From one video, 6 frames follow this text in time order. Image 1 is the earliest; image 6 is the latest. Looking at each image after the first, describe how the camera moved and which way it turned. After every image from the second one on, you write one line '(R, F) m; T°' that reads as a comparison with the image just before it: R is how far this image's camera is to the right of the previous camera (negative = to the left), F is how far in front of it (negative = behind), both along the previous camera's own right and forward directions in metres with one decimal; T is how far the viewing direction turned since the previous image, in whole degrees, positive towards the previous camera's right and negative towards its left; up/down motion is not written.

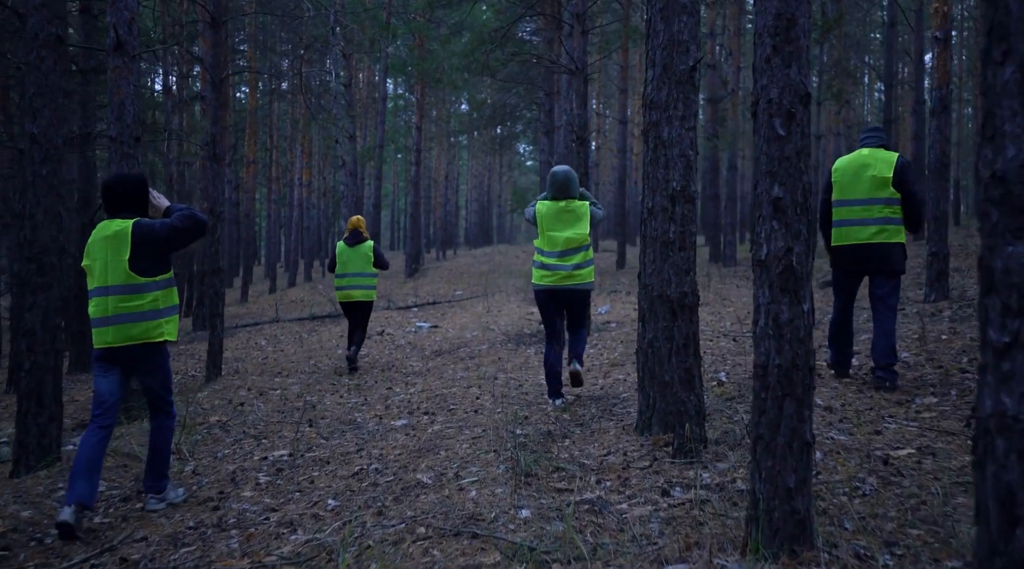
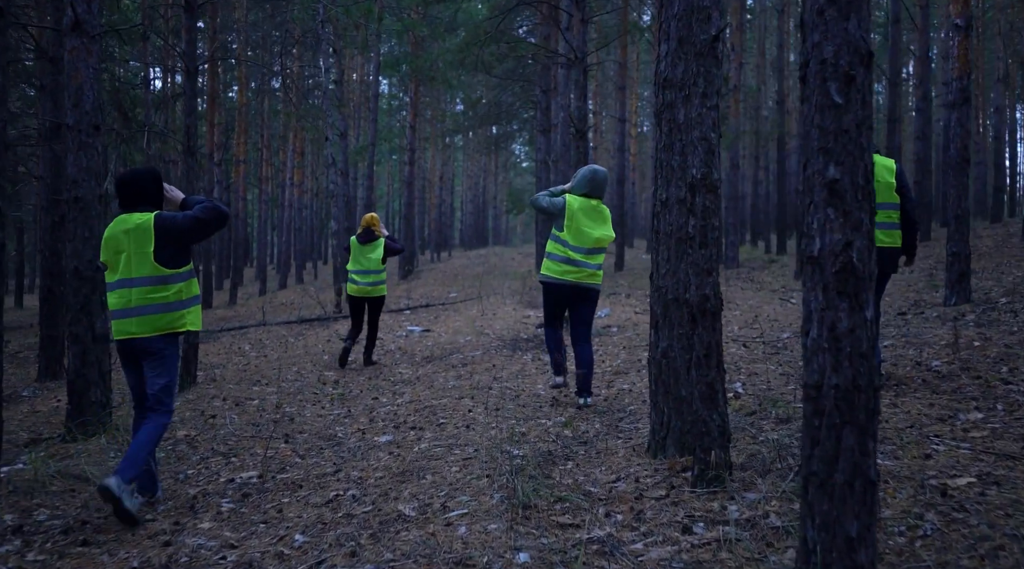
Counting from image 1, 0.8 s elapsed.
(0.0, +0.7) m; 0°
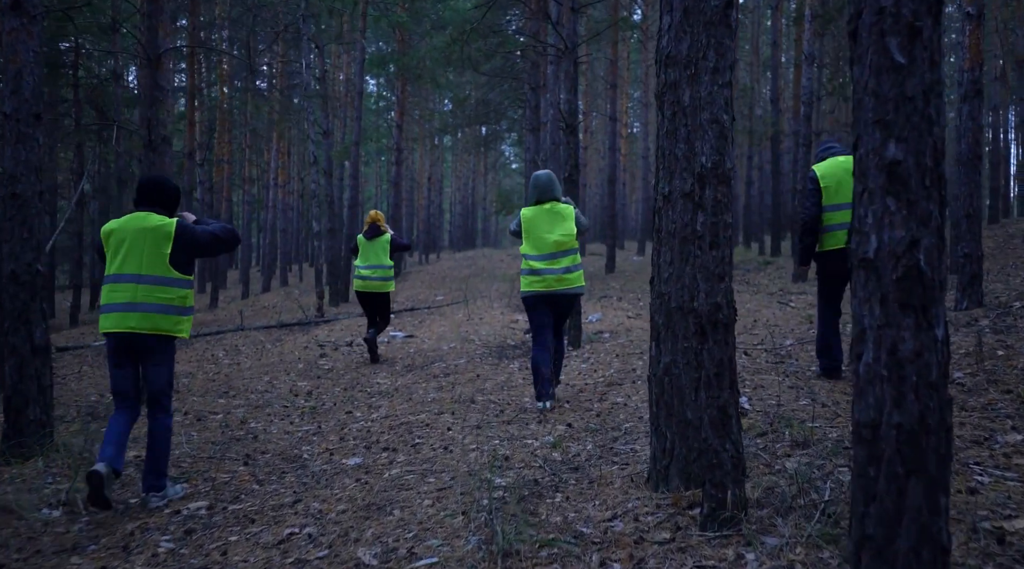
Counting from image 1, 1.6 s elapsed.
(+0.1, +0.7) m; +1°
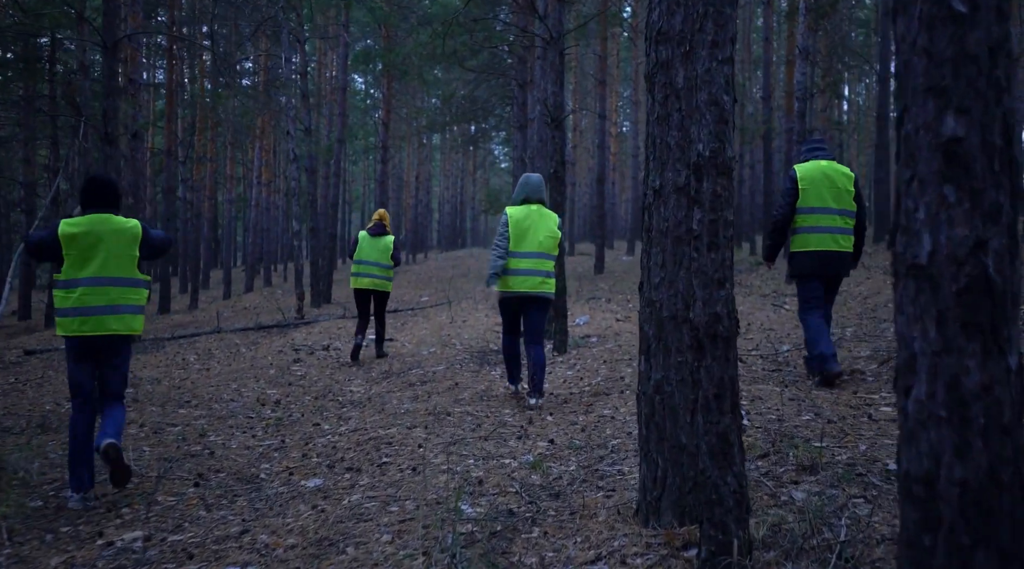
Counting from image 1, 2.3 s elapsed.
(+0.1, +0.6) m; +1°
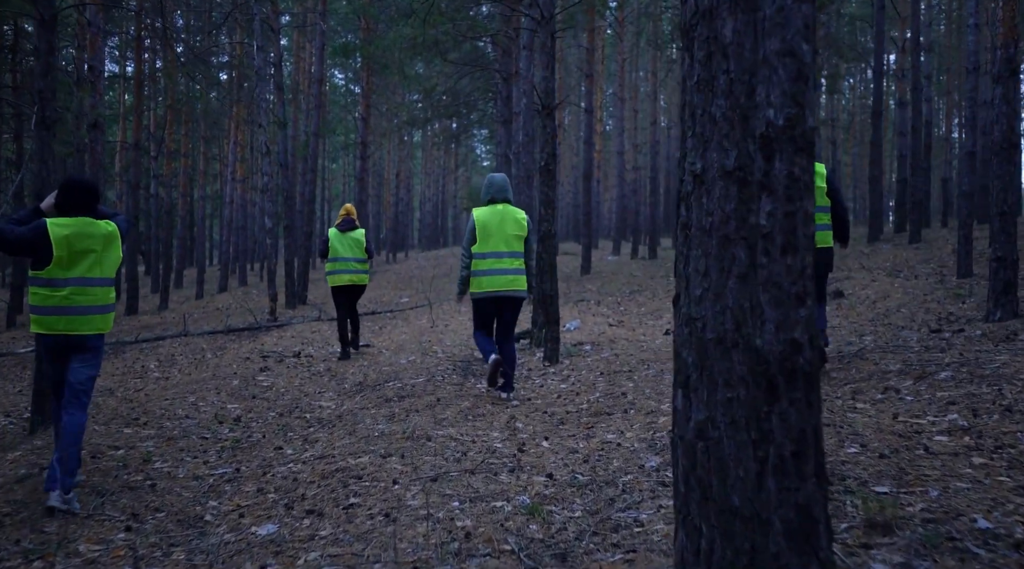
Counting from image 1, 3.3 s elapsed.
(-0.1, +1.0) m; +1°
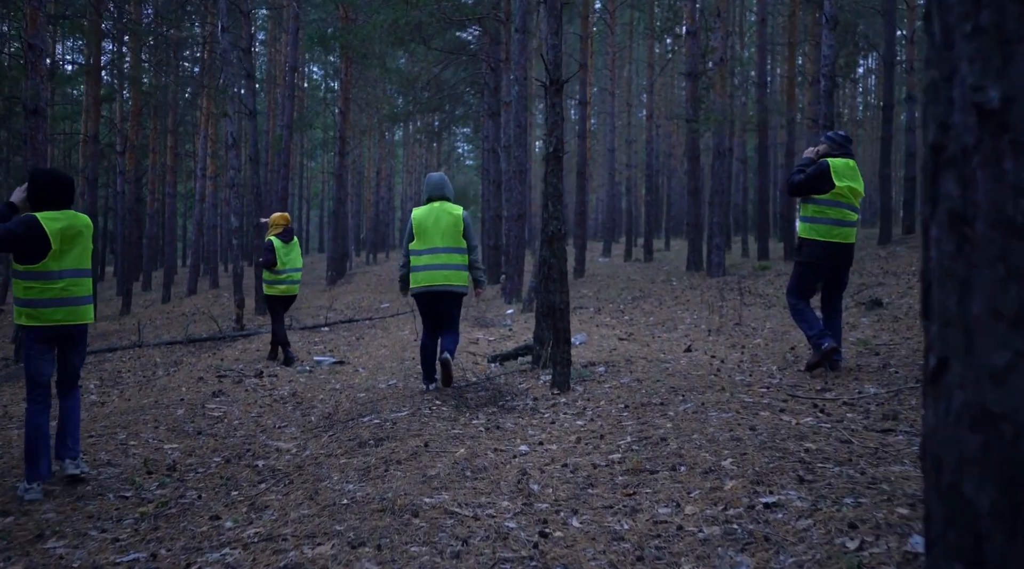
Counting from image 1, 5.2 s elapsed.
(-0.2, +1.7) m; +1°
